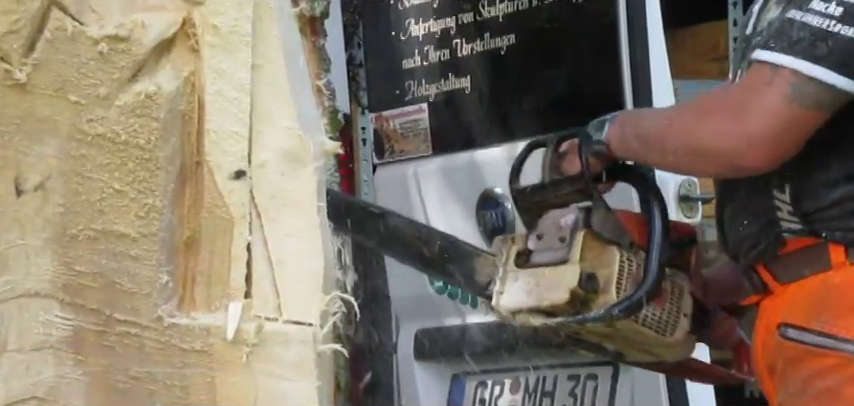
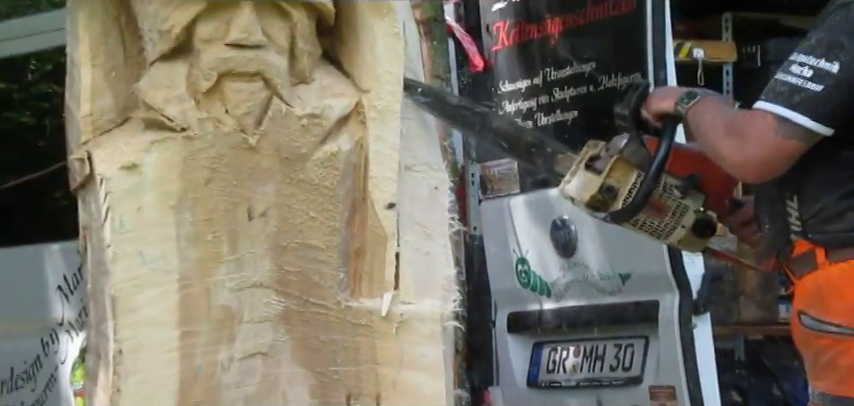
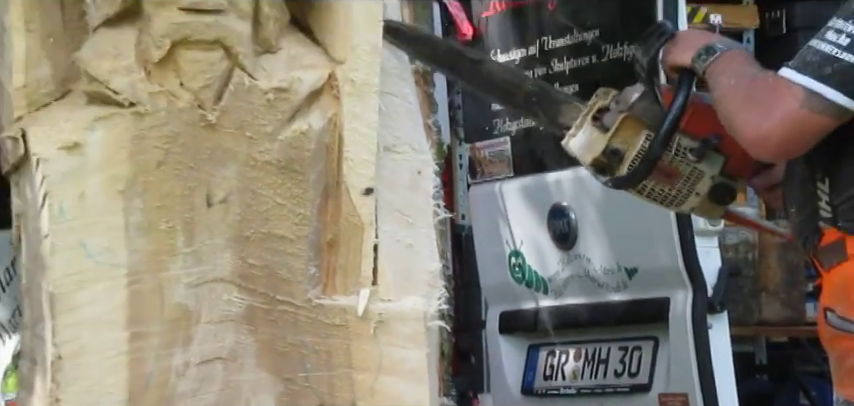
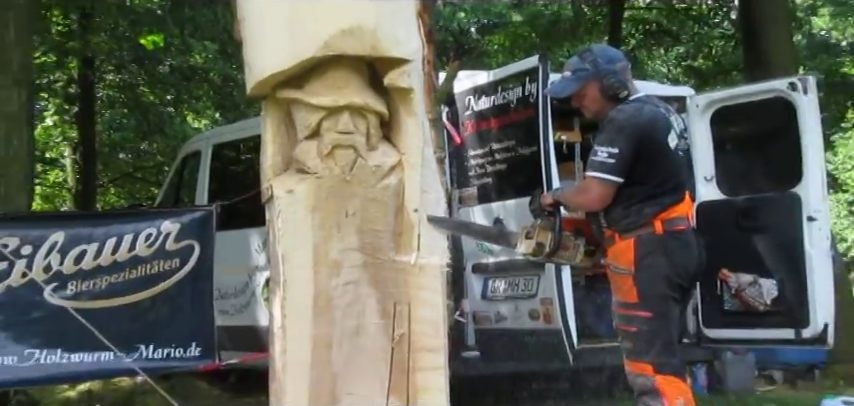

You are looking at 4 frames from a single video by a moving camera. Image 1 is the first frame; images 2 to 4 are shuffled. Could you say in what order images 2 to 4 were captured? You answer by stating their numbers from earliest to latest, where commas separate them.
3, 2, 4
